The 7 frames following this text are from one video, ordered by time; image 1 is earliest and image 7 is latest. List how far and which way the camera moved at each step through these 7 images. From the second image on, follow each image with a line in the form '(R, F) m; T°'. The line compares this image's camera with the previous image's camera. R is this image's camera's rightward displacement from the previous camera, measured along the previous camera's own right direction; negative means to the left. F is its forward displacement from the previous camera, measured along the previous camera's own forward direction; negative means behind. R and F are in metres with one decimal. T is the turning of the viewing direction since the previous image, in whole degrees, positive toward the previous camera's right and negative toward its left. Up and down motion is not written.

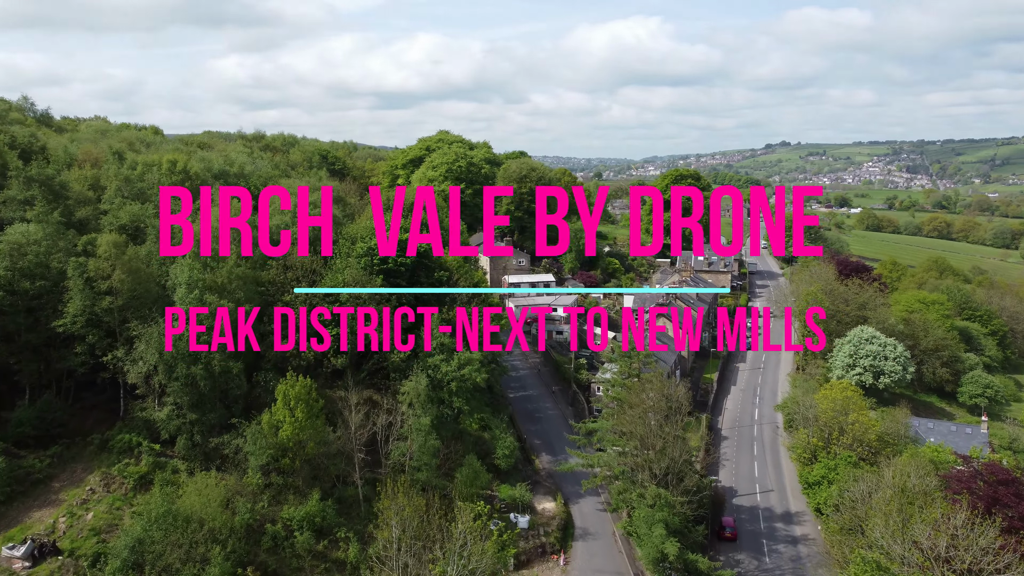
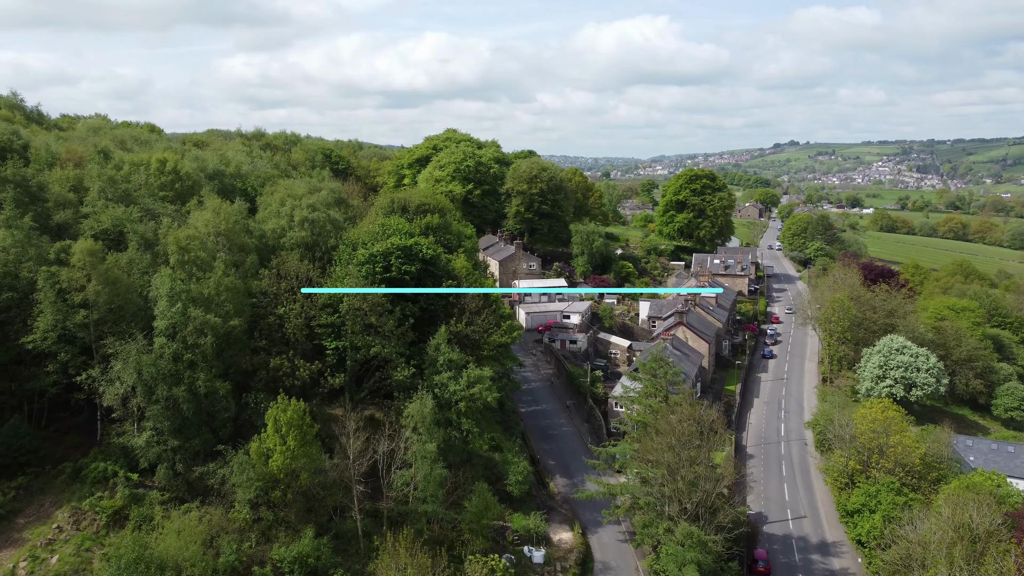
(-0.3, +2.6) m; 0°
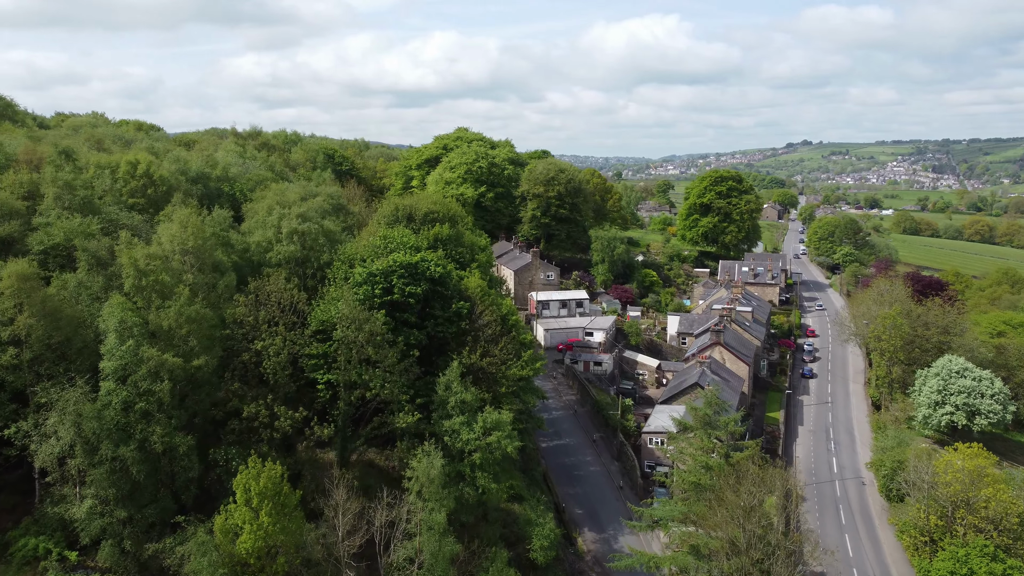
(-0.5, +4.7) m; -1°
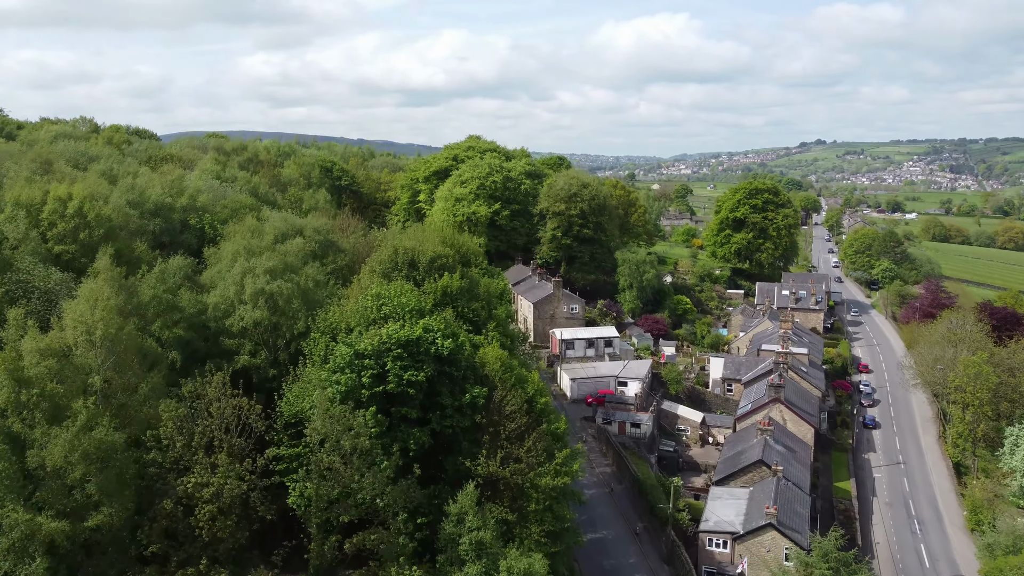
(-0.6, +6.7) m; -1°
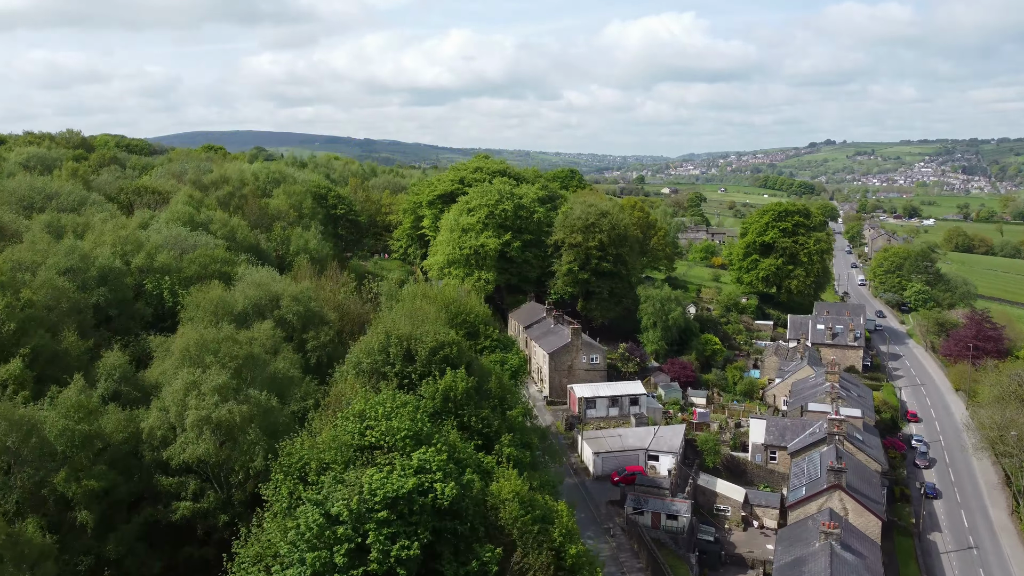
(-0.4, +5.3) m; 0°
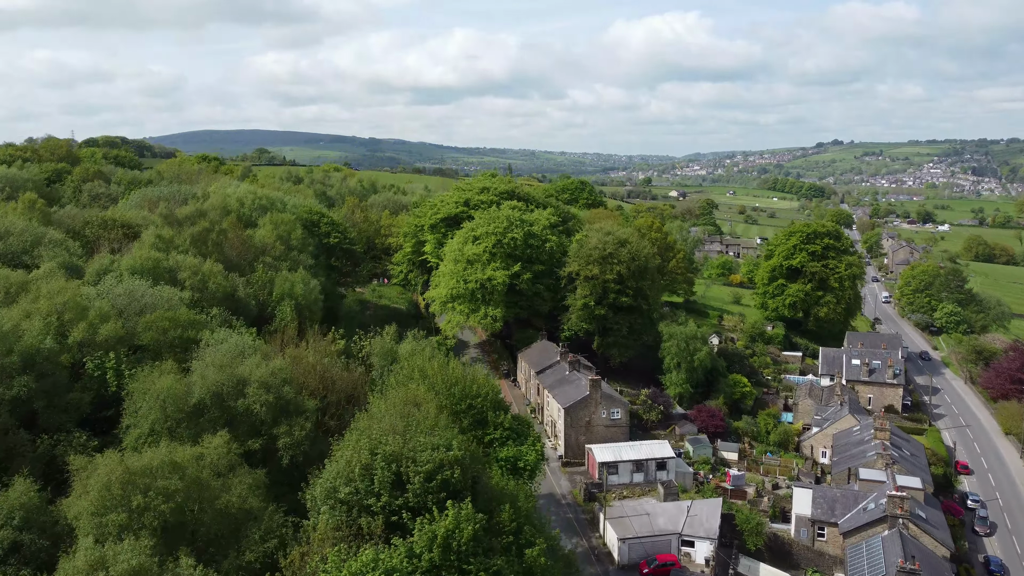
(-0.4, +4.8) m; 0°
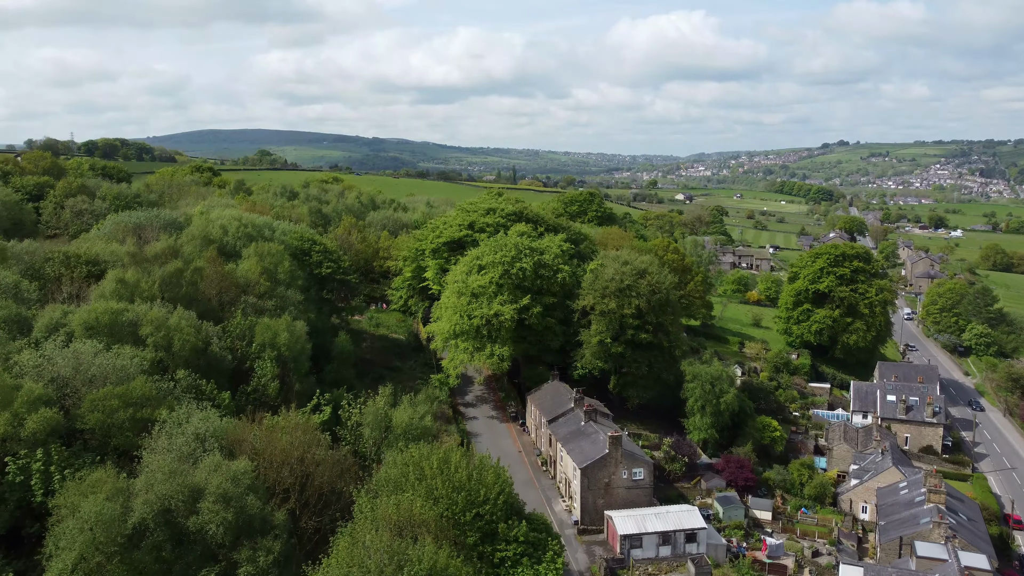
(-0.3, +4.2) m; 0°
